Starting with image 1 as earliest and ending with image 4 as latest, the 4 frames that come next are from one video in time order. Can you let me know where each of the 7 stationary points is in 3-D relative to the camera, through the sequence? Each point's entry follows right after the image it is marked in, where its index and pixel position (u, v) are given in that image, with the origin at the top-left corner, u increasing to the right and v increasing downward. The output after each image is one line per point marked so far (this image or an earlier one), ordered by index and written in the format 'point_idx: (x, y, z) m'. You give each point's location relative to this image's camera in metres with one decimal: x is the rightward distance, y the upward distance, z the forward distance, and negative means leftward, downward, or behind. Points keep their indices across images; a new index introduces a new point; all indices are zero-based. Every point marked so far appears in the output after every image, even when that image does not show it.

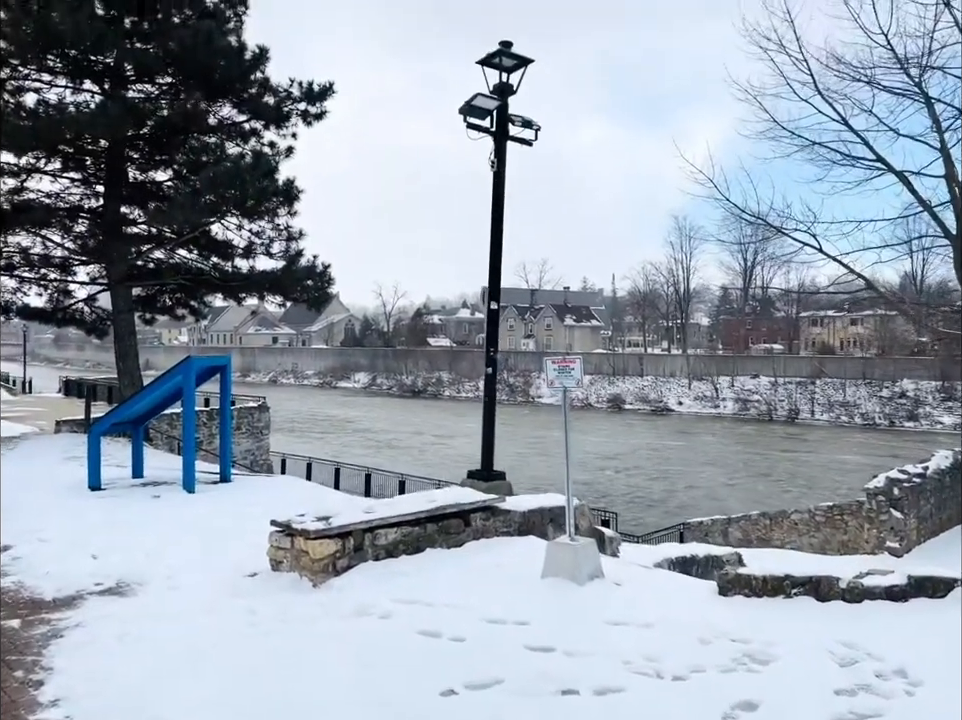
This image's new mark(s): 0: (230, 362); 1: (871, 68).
0: (-3.3, 0.0, +10.3) m
1: (+5.9, +4.4, +11.9) m
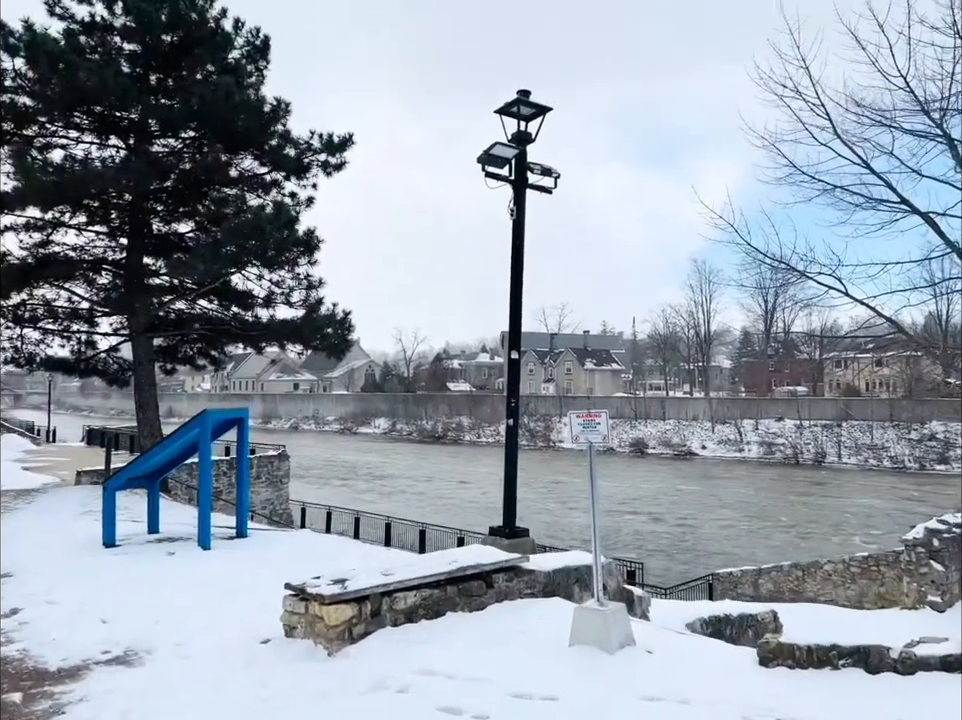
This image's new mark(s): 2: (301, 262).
0: (-3.0, -0.7, +10.2) m
1: (+6.1, +3.7, +11.8) m
2: (-3.9, +2.1, +17.0) m
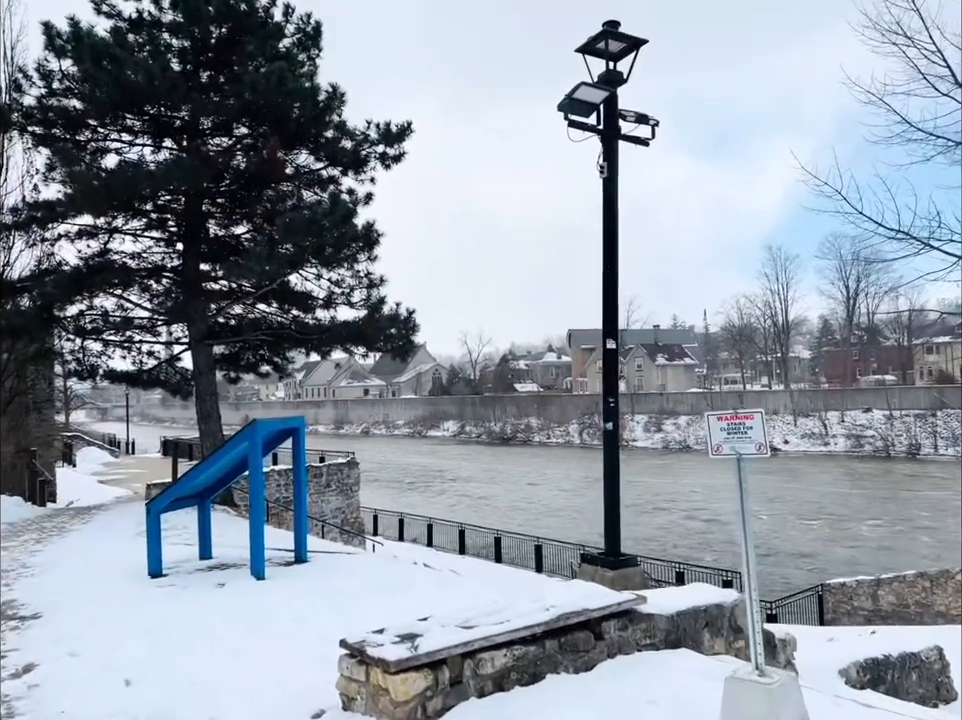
0: (-2.1, -0.7, +9.2) m
1: (+7.0, +4.0, +10.0) m
2: (-2.4, +2.1, +16.1) m
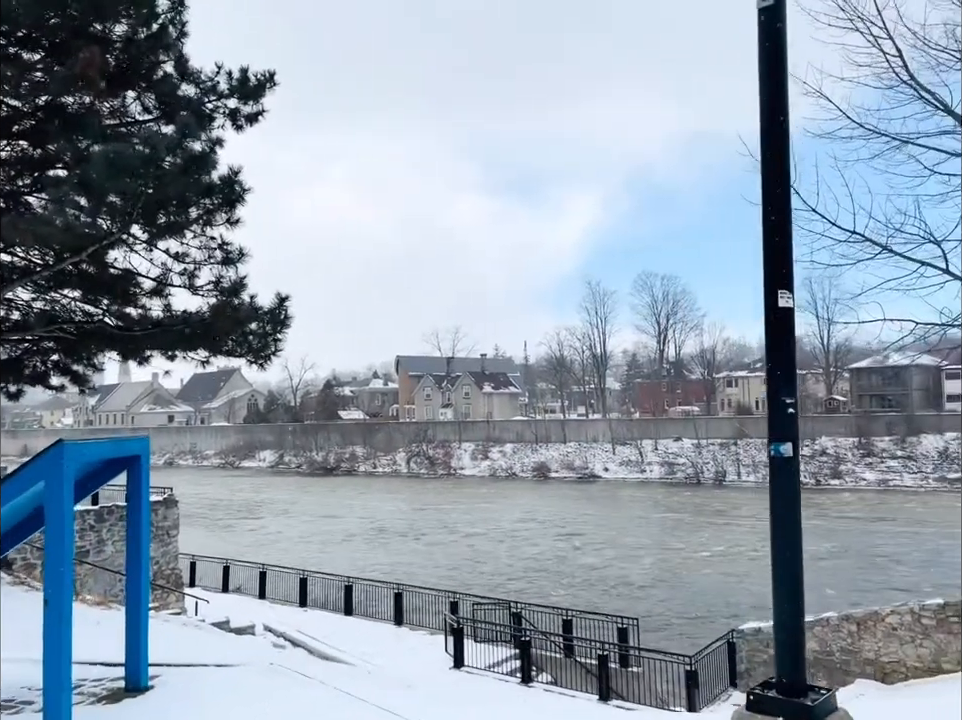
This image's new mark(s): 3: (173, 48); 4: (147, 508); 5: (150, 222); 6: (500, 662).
0: (-2.5, -0.6, +5.8) m
1: (+6.2, +3.8, +8.9) m
2: (-4.4, +1.9, +12.5) m
3: (-4.9, +4.9, +12.5) m
4: (-2.5, -1.1, +5.9) m
5: (-4.6, +1.9, +11.0) m
6: (+0.4, -5.6, +14.7) m
